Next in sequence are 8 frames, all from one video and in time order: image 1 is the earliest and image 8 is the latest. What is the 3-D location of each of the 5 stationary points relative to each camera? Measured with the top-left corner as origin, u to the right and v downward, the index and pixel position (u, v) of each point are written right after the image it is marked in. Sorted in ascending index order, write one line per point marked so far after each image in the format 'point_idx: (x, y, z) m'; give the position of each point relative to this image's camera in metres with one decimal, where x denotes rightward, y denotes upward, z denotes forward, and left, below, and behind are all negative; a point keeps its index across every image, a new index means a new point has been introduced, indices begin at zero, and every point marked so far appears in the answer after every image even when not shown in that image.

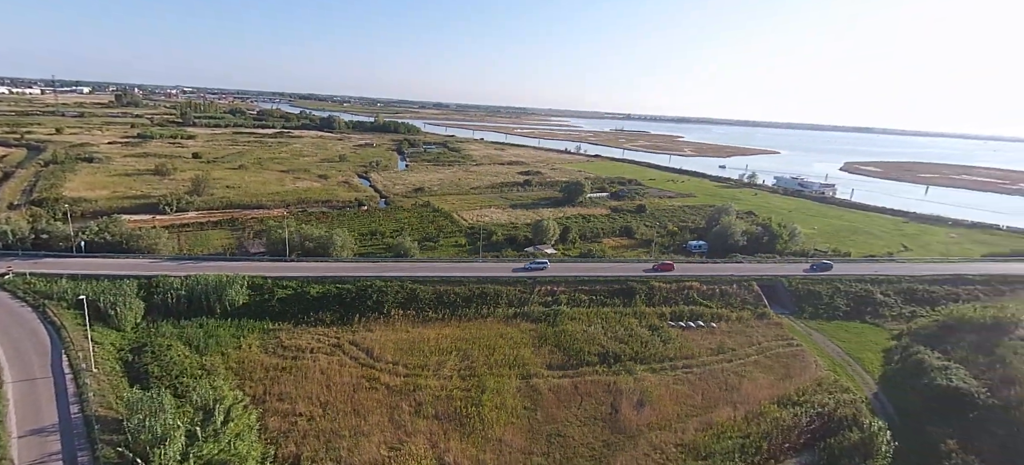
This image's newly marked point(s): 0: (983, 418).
0: (+19.4, -7.5, +18.5) m
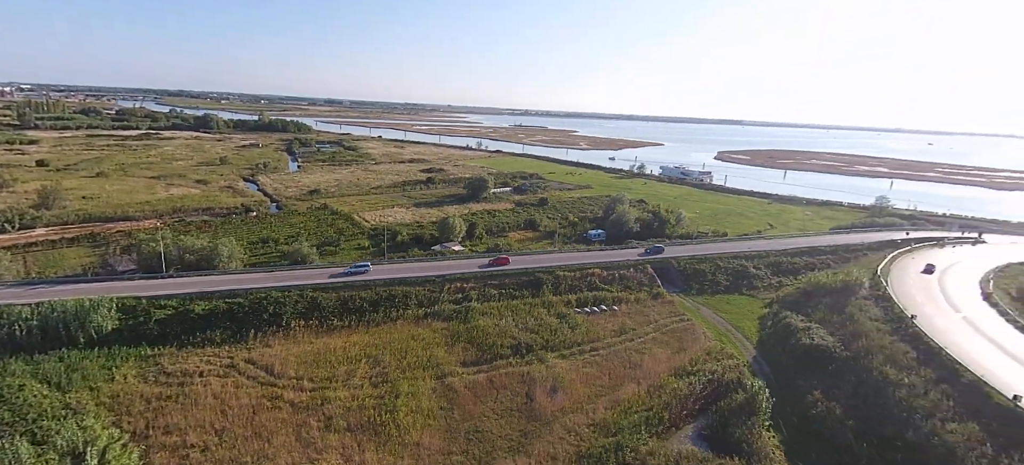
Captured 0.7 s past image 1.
0: (+15.5, -6.4, +21.4) m
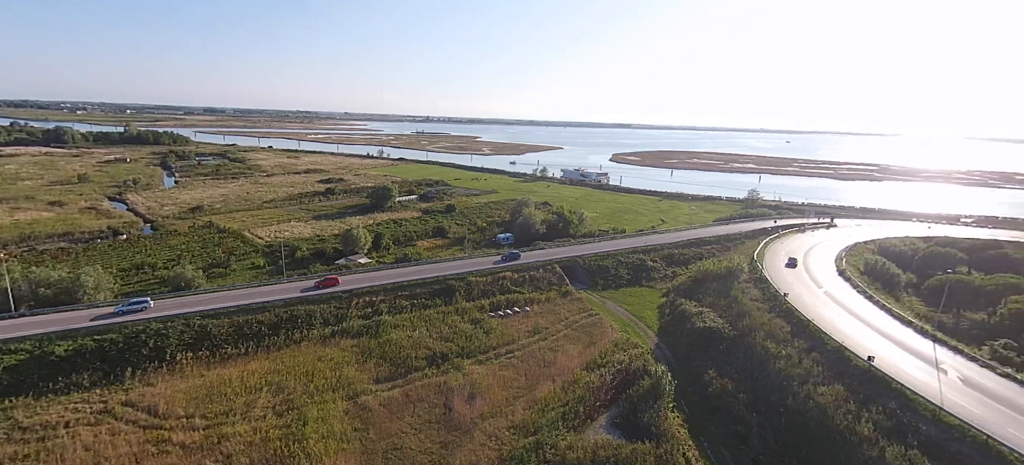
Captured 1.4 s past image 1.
0: (+11.2, -5.9, +23.4) m
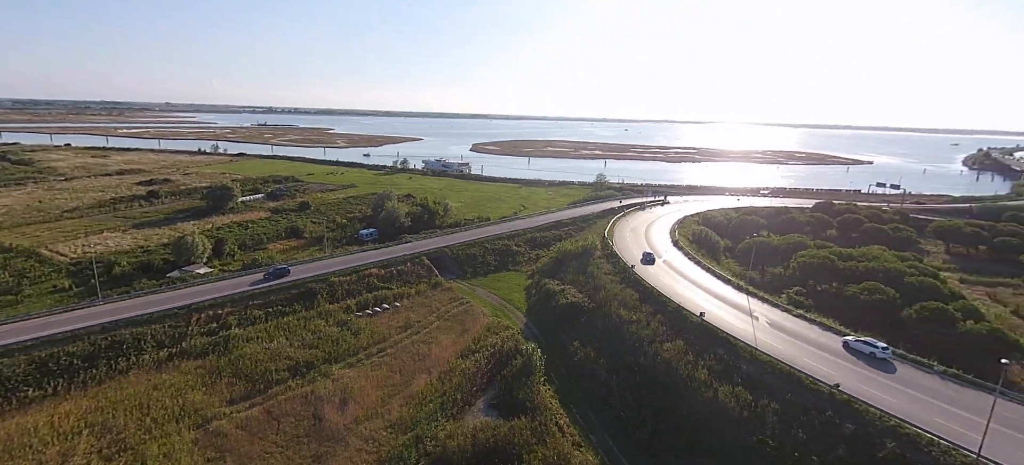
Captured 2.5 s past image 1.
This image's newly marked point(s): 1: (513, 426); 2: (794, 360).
0: (+4.3, -4.9, +25.4) m
1: (+0.1, -8.3, +18.9) m
2: (+12.4, -5.6, +19.6) m
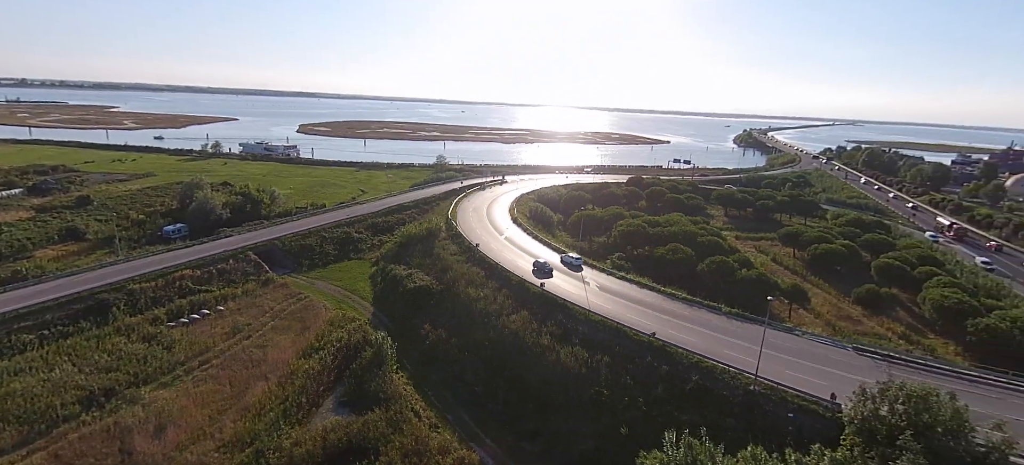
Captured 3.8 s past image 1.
0: (-4.2, -3.9, +25.5) m
1: (-6.3, -7.7, +18.2) m
2: (+5.3, -4.2, +22.2) m
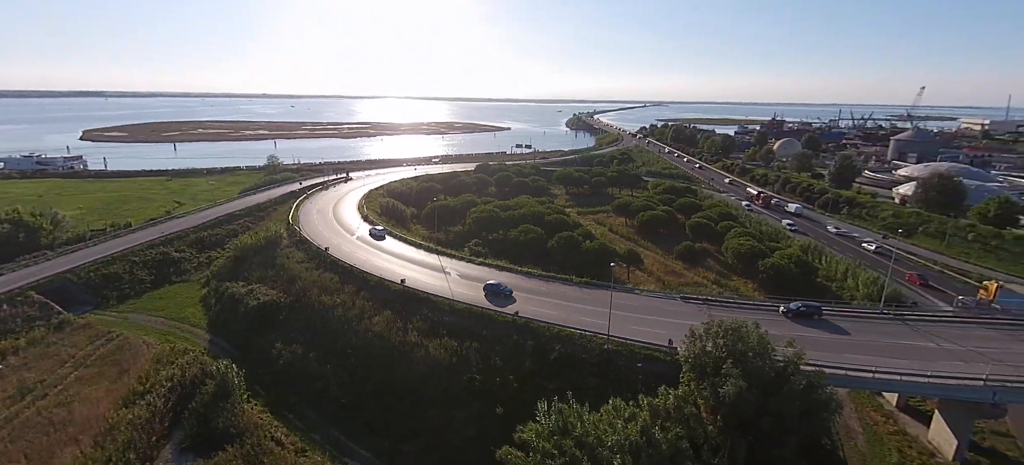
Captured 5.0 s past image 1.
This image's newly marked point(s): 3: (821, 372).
0: (-11.5, -4.3, +23.4) m
1: (-11.3, -8.3, +16.0) m
2: (-1.5, -3.5, +22.6) m
3: (+11.2, -5.0, +15.6) m
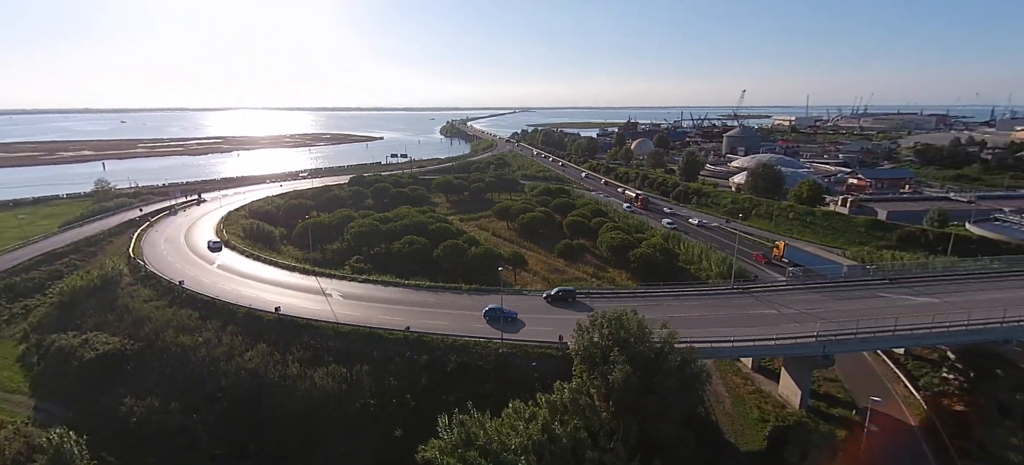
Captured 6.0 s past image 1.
0: (-16.7, -5.9, +20.3) m
1: (-14.7, -9.6, +13.0) m
2: (-6.9, -4.3, +21.5) m
3: (+7.0, -4.6, +17.2) m
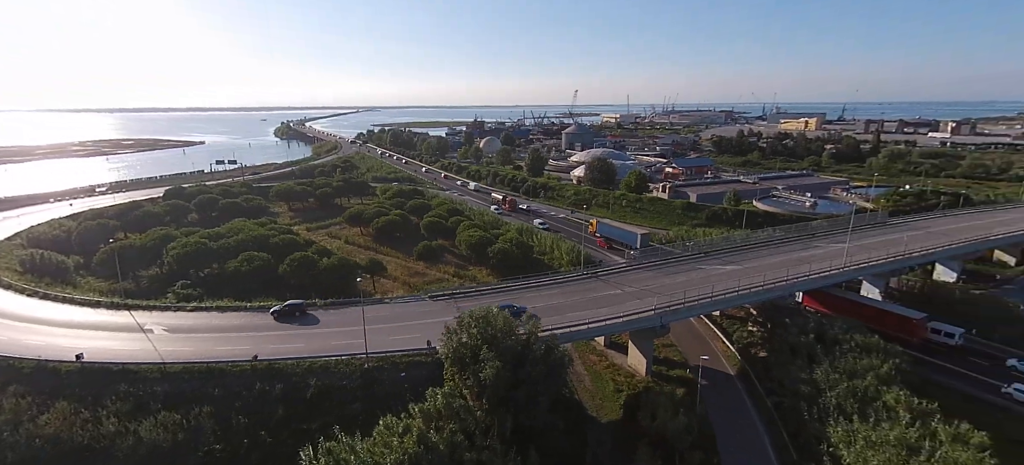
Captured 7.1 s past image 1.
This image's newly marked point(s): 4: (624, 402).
0: (-22.0, -7.4, +15.2) m
1: (-18.0, -10.8, +8.5) m
2: (-13.0, -5.1, +18.7) m
3: (+1.6, -4.2, +18.1) m
4: (+5.0, -7.5, +19.6) m
